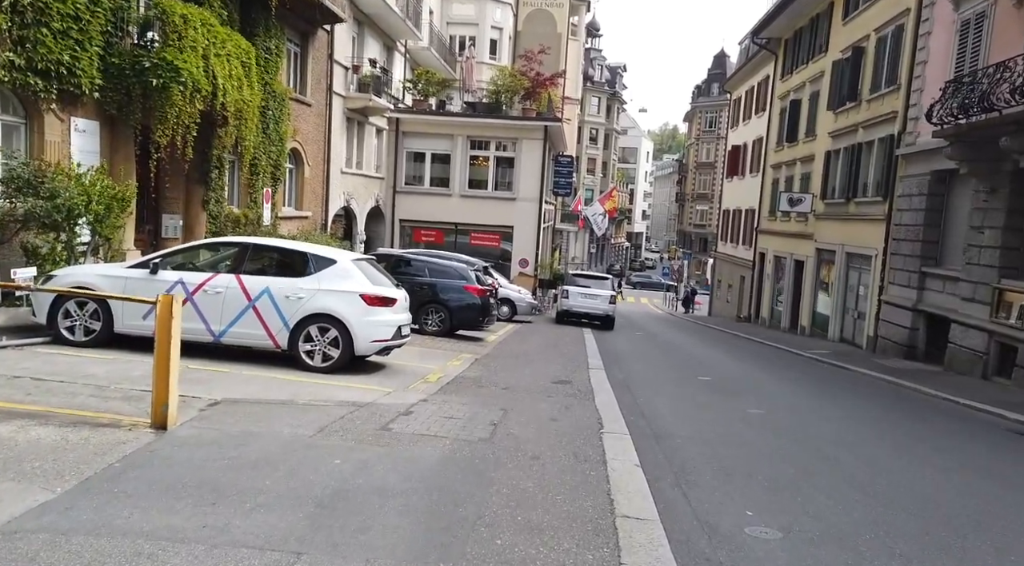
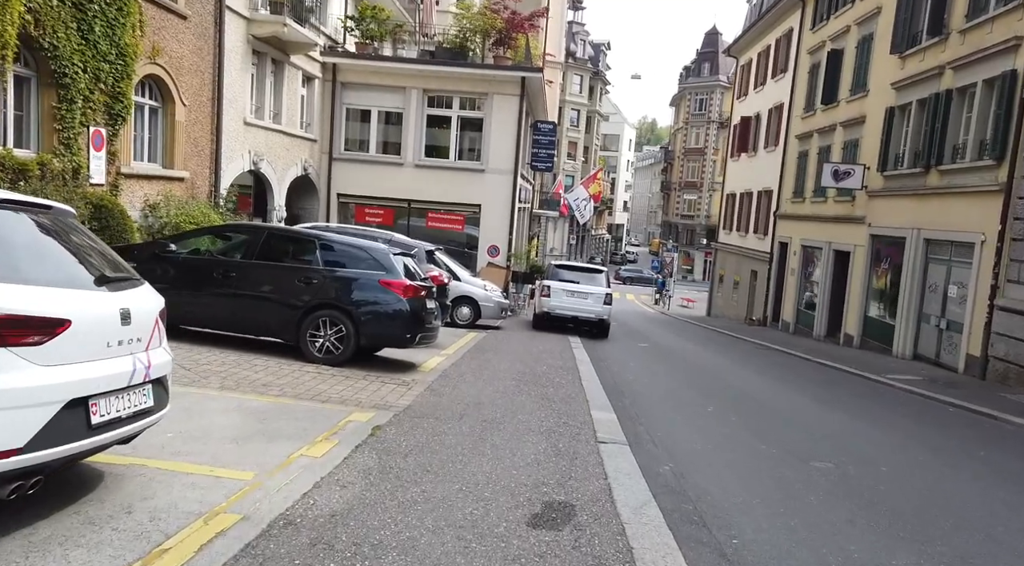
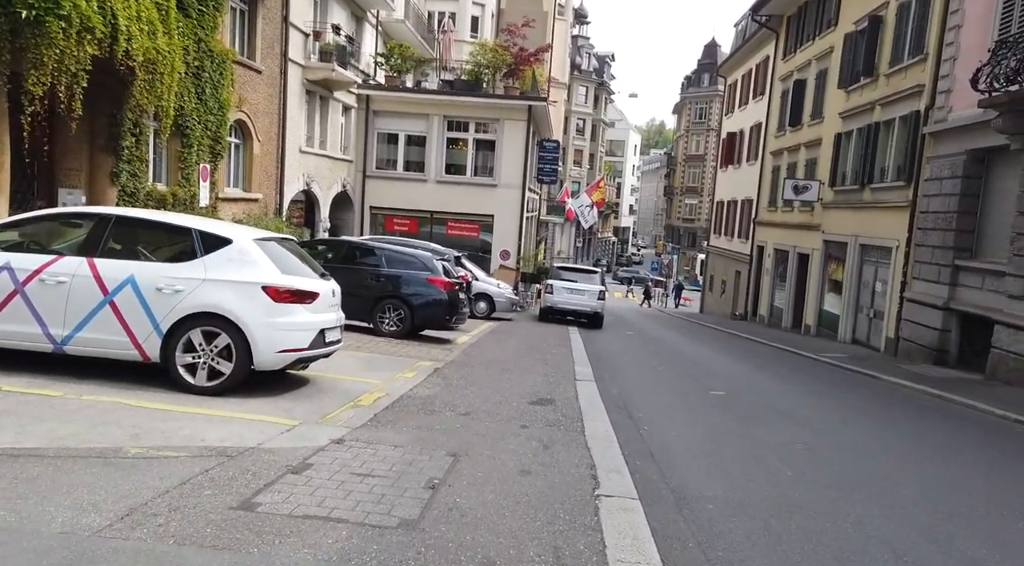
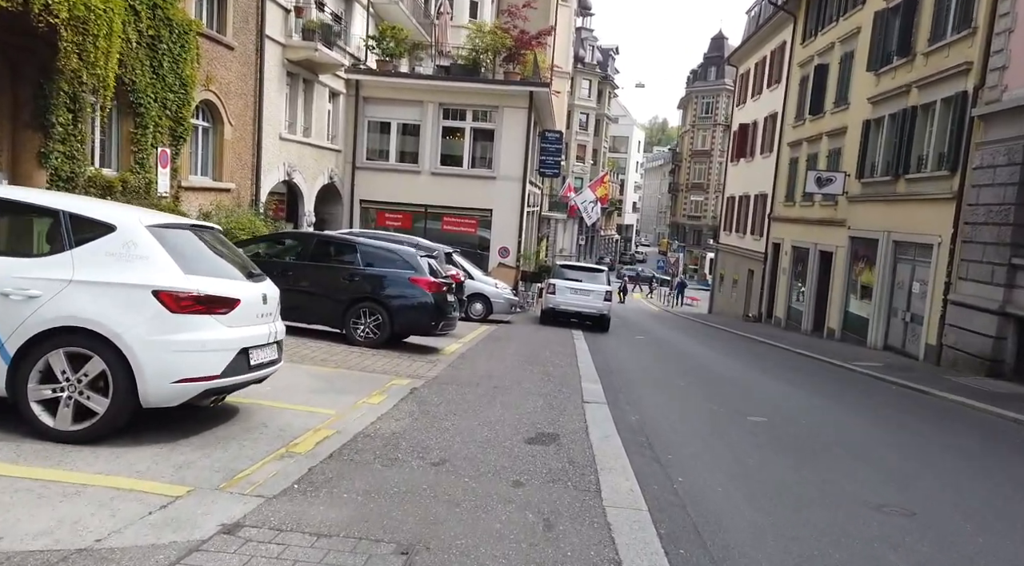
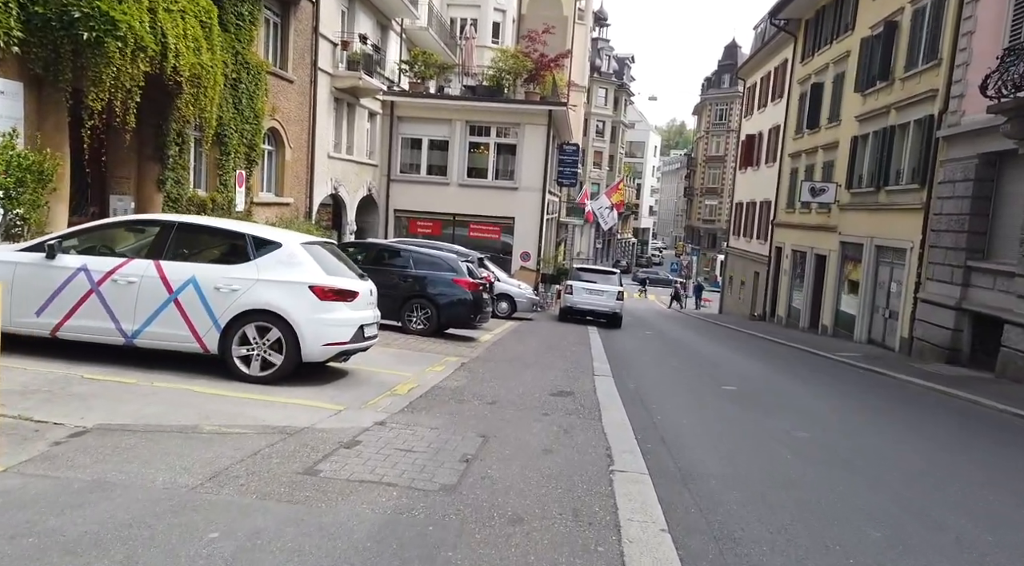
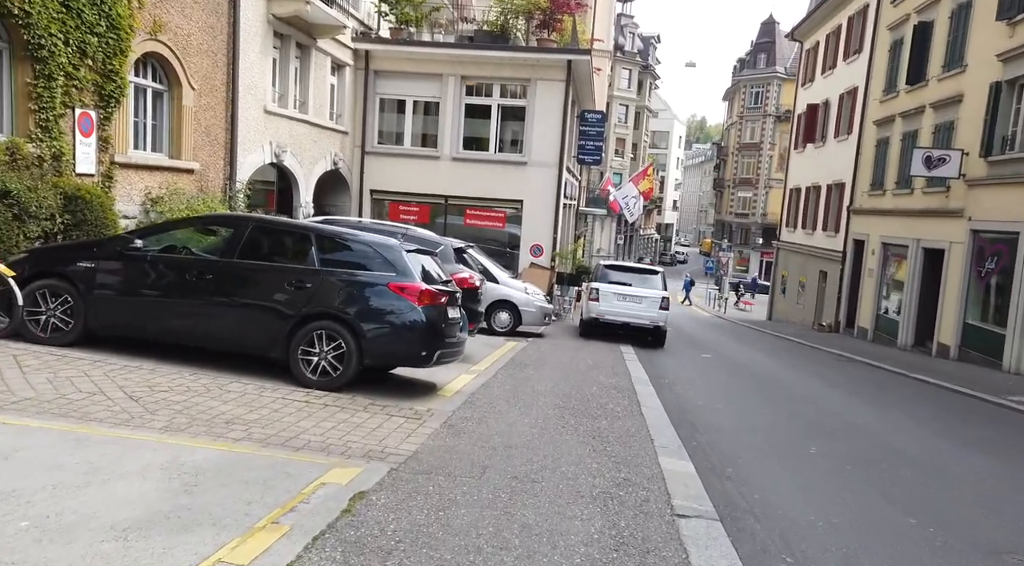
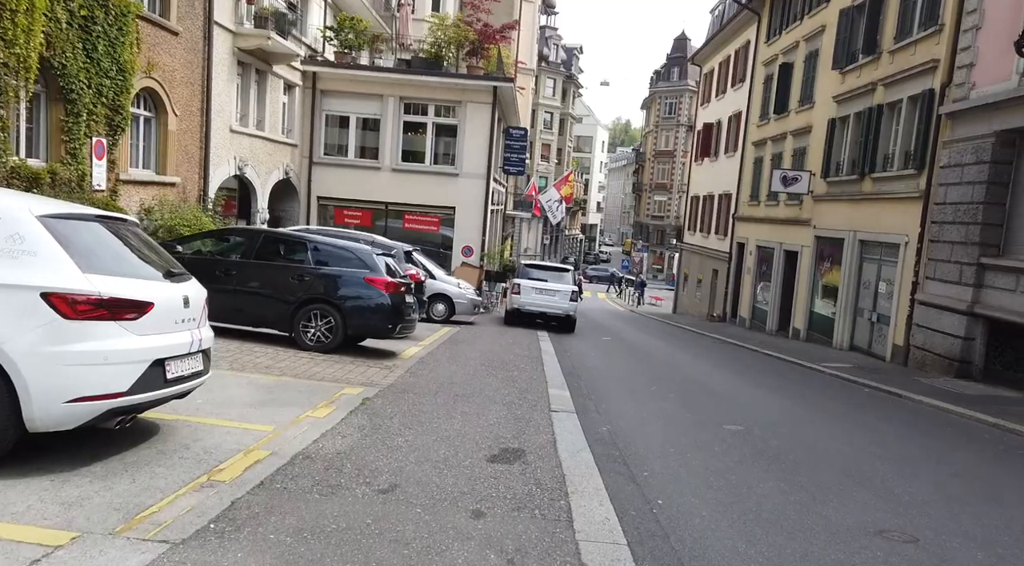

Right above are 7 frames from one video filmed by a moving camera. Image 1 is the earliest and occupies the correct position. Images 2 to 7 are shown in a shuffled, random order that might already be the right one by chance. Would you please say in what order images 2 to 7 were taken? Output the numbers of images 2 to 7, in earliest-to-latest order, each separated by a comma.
5, 3, 4, 7, 2, 6
